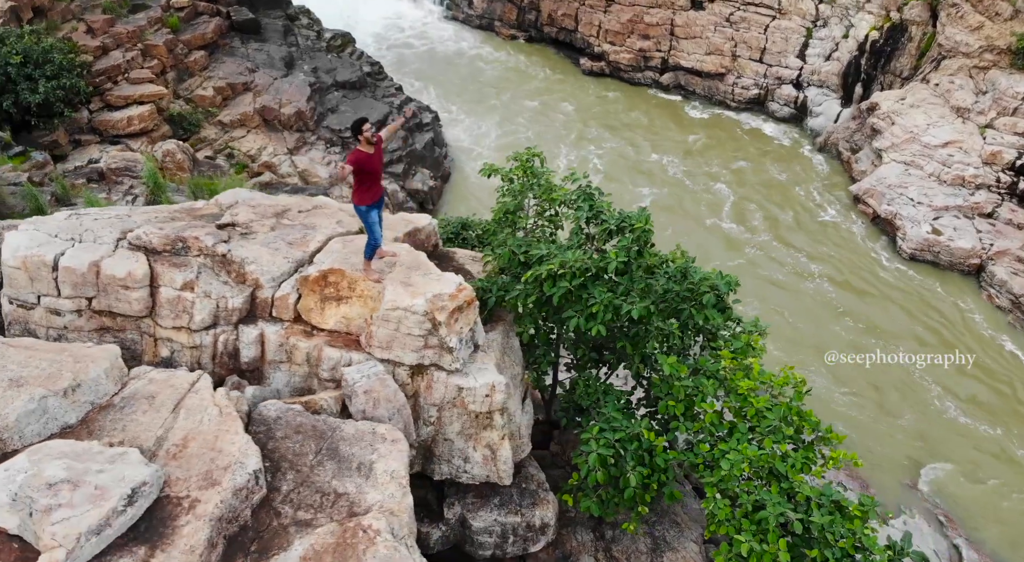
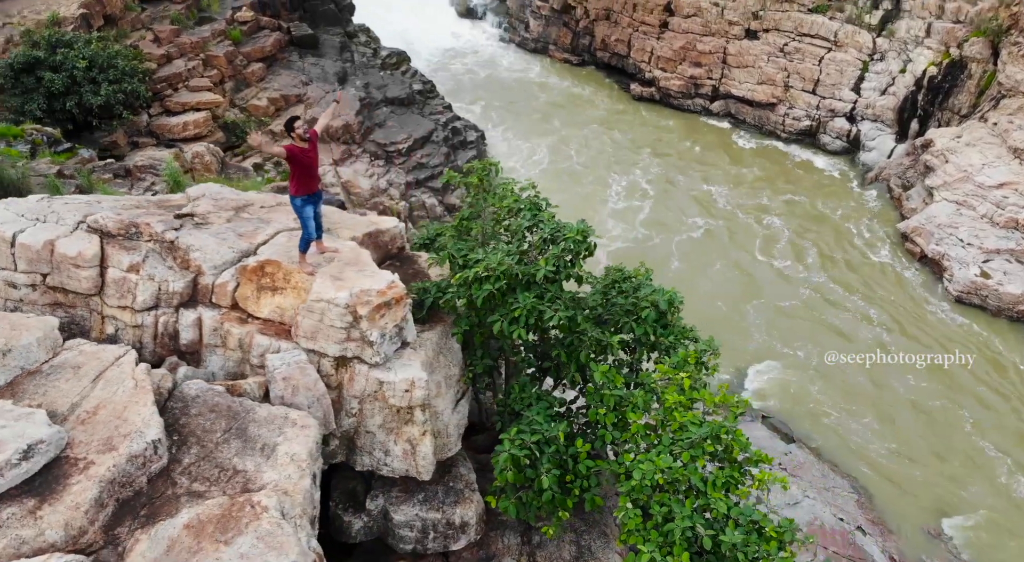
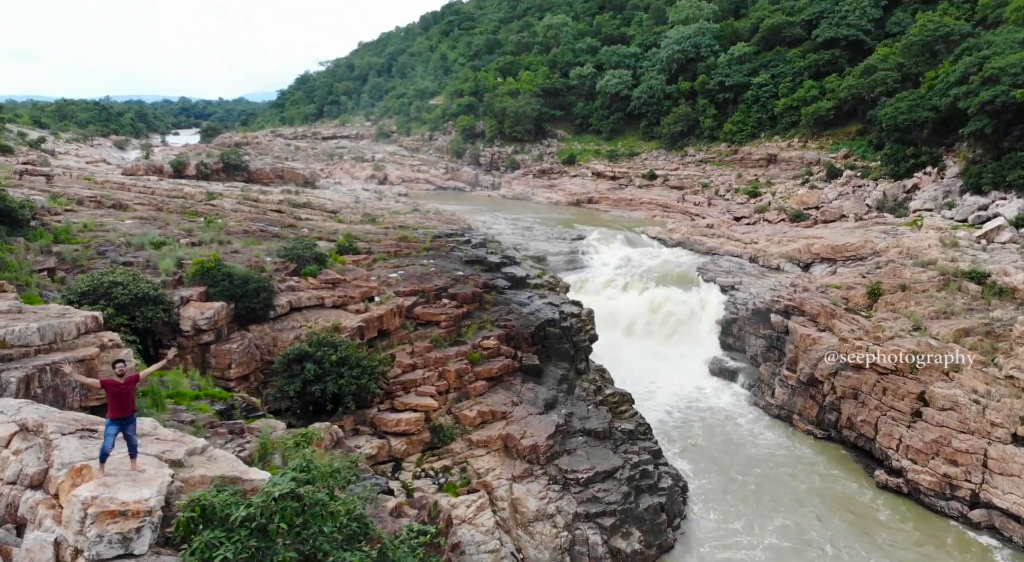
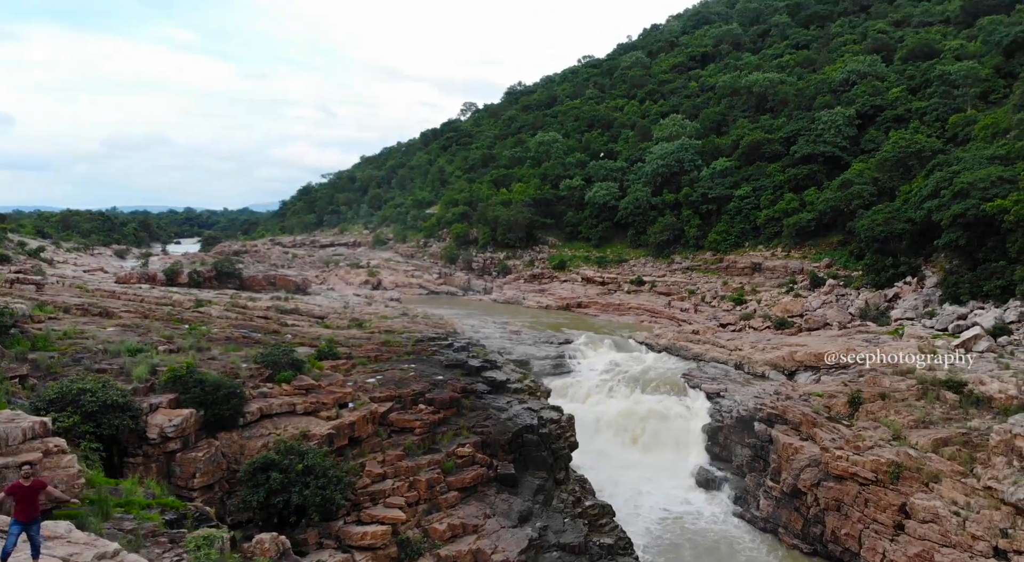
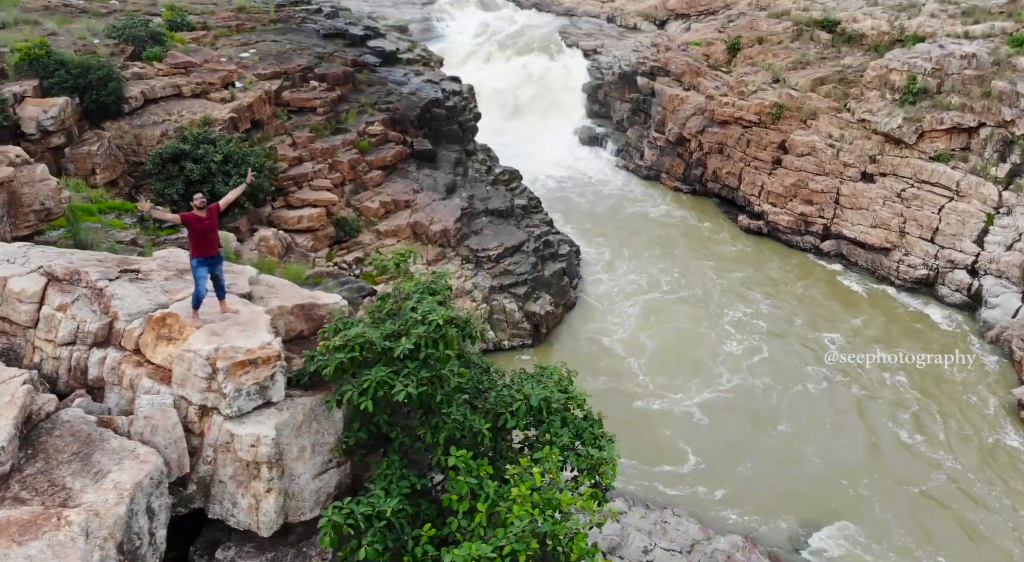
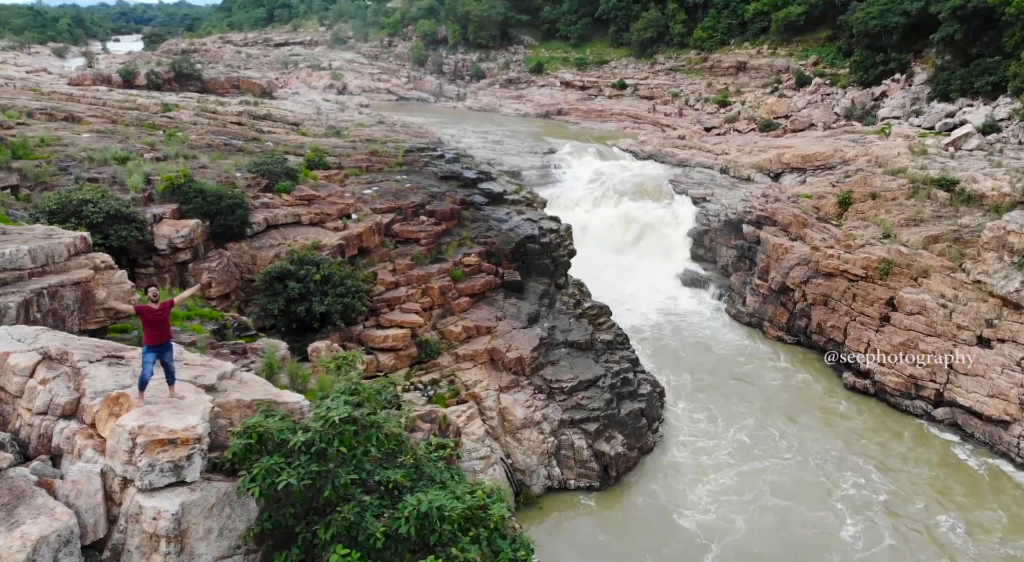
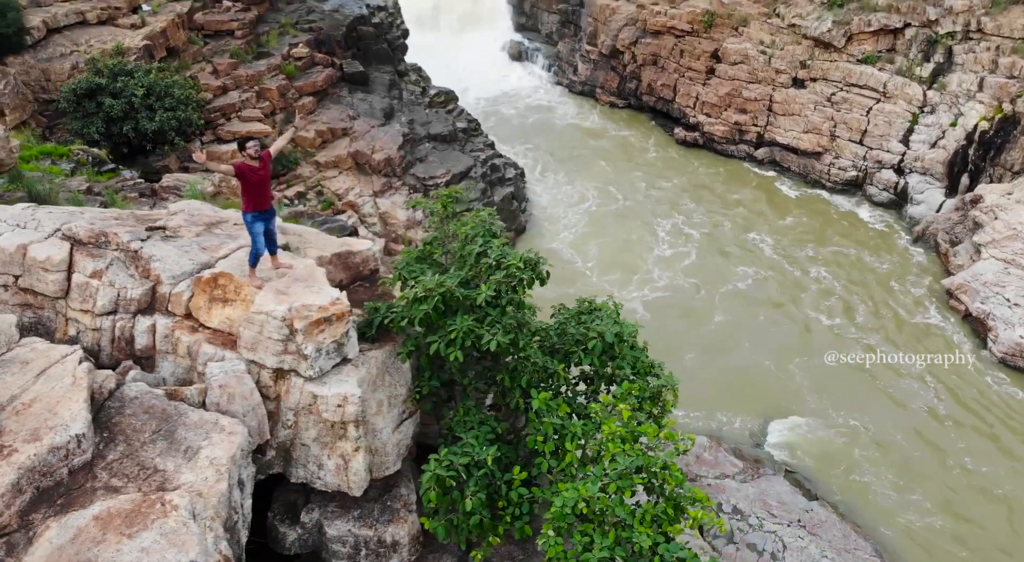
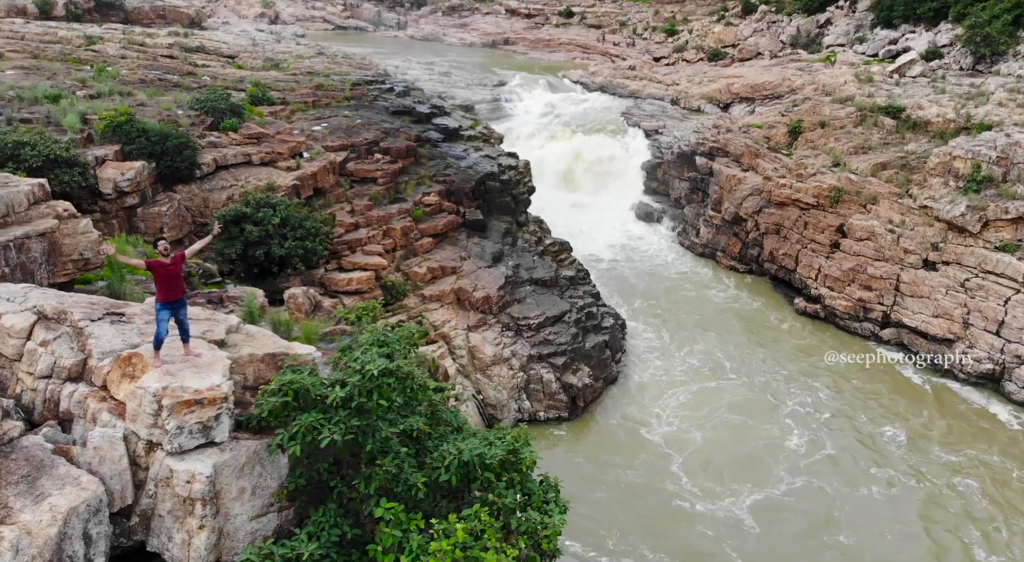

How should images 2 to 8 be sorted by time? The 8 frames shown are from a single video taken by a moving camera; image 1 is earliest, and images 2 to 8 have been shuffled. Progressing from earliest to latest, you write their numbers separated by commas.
2, 7, 5, 8, 6, 3, 4
